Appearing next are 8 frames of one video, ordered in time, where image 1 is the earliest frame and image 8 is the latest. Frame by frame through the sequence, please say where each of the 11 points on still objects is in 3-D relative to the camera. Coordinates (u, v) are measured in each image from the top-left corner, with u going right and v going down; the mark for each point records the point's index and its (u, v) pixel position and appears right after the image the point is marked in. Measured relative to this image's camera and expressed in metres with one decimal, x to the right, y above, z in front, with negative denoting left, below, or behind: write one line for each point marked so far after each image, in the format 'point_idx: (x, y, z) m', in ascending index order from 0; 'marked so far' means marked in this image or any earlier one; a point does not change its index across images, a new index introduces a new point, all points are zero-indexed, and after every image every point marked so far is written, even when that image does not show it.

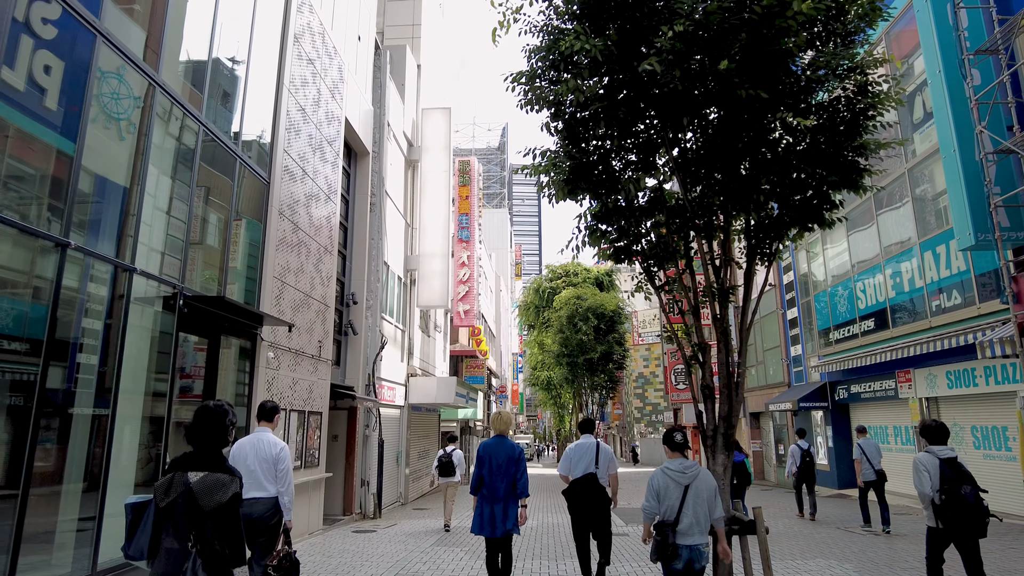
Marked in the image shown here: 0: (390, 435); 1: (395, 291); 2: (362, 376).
0: (-2.8, -3.3, +14.7) m
1: (-2.8, -0.1, +15.3) m
2: (-2.9, -1.7, +12.7) m
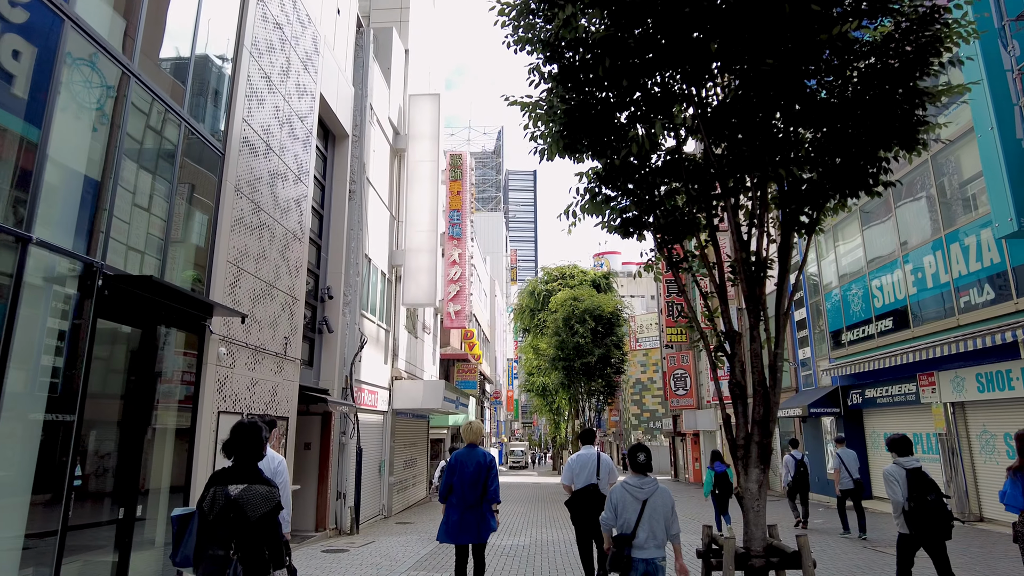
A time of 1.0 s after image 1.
0: (-3.0, -3.2, +13.6) m
1: (-2.9, 0.0, +14.2) m
2: (-3.1, -1.6, +11.6) m
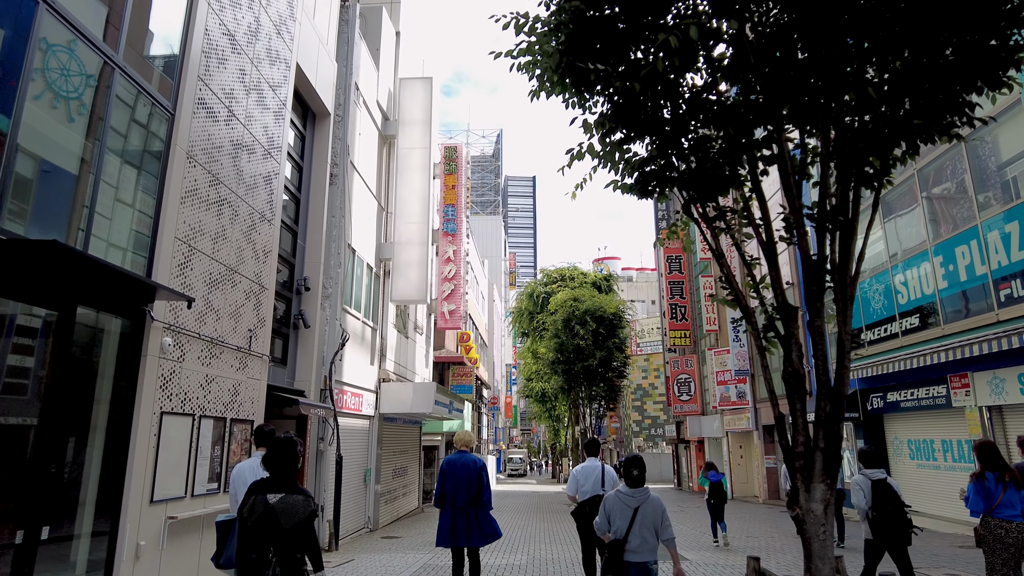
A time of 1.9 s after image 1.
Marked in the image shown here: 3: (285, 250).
0: (-3.0, -3.1, +12.5) m
1: (-3.0, +0.1, +13.2) m
2: (-3.2, -1.5, +10.5) m
3: (-3.6, +0.6, +10.3) m
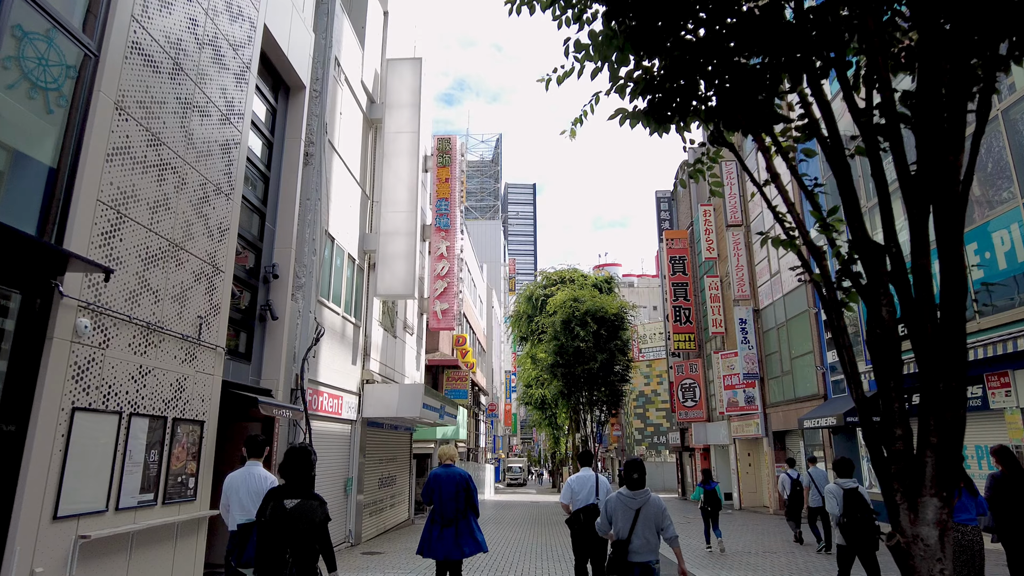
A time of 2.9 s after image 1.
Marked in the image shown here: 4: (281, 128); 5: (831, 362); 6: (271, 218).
0: (-3.1, -3.0, +11.4) m
1: (-3.1, +0.3, +12.1) m
2: (-3.3, -1.3, +9.4) m
3: (-3.7, +0.8, +9.2) m
4: (-3.7, +2.6, +10.4) m
5: (+8.5, -2.0, +17.4) m
6: (-3.7, +1.1, +9.9) m
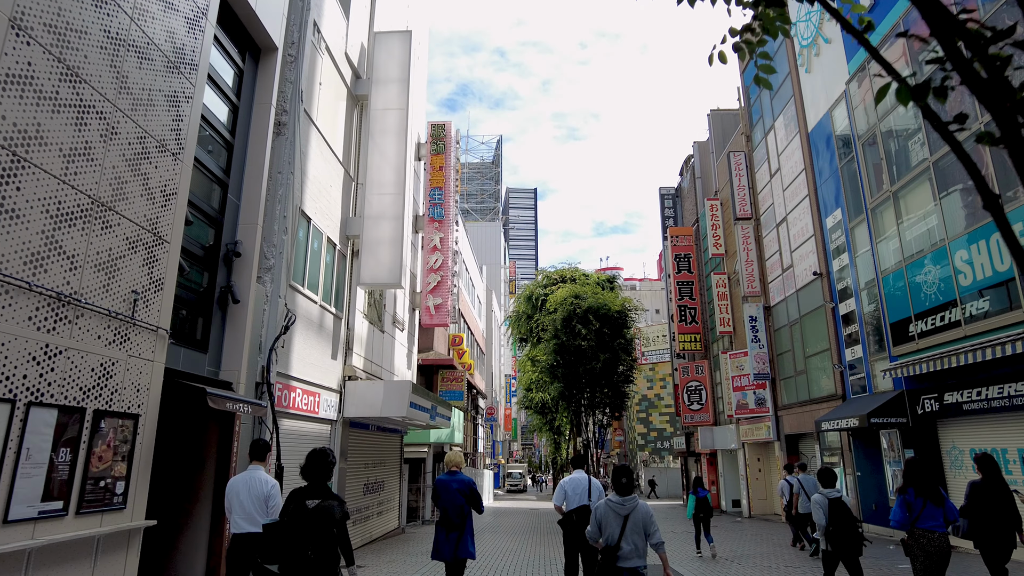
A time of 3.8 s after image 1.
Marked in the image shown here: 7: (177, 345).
0: (-3.2, -2.7, +10.3) m
1: (-3.2, +0.5, +11.0) m
2: (-3.4, -1.0, +8.3) m
3: (-3.8, +1.1, +8.2) m
4: (-3.8, +2.8, +9.4) m
5: (+8.4, -1.8, +16.3) m
6: (-3.7, +1.3, +8.8) m
7: (-3.8, -0.6, +7.3) m
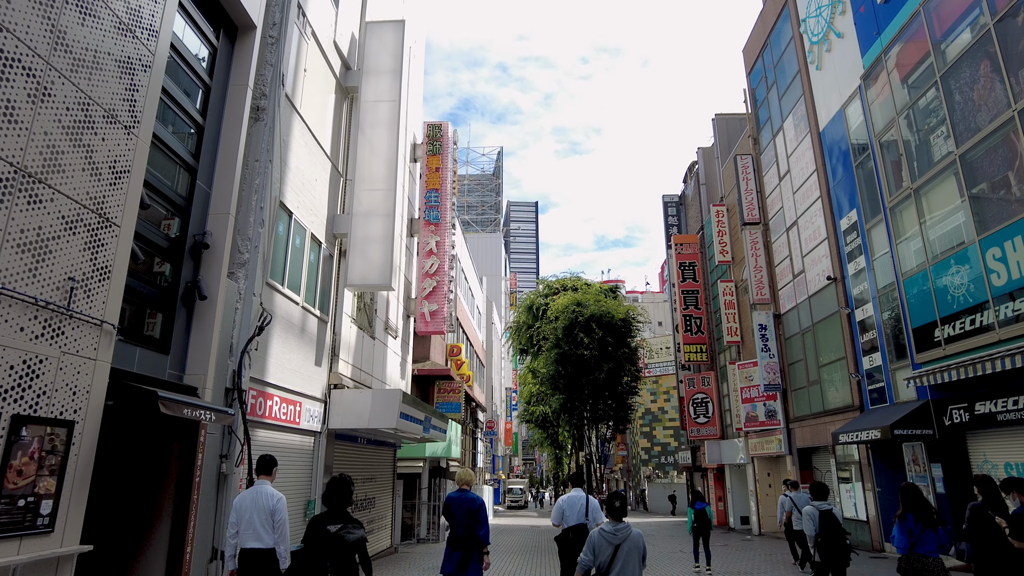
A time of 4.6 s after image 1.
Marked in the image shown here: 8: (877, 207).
0: (-3.3, -2.7, +9.4) m
1: (-3.2, +0.5, +10.3) m
2: (-3.4, -1.0, +7.5) m
3: (-3.8, +1.1, +7.4) m
4: (-3.8, +2.9, +8.6) m
5: (+8.4, -1.9, +15.4) m
6: (-3.8, +1.4, +8.0) m
7: (-3.8, -0.6, +6.5) m
8: (+8.3, +1.8, +14.8) m
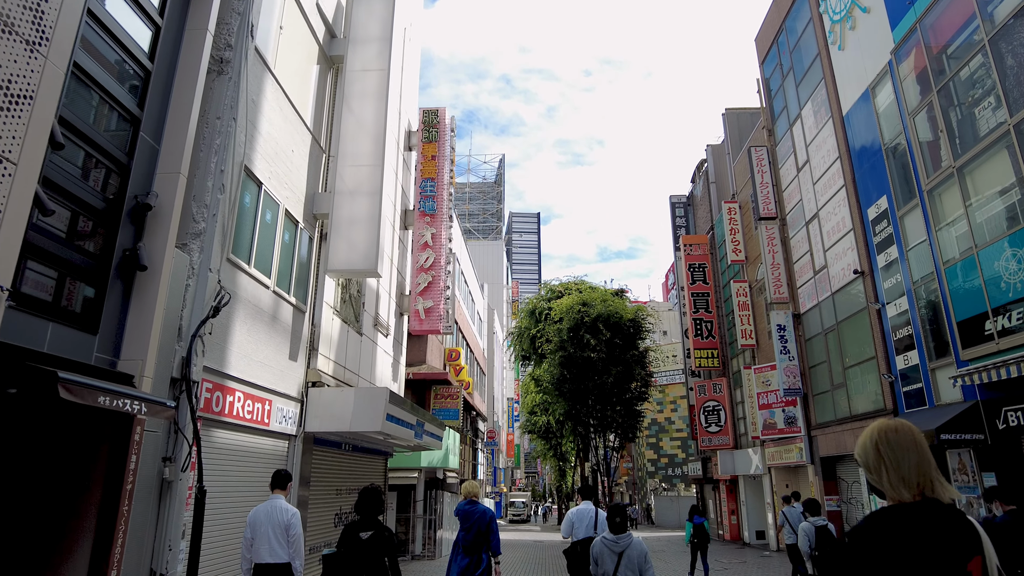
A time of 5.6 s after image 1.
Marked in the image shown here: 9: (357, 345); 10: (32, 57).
0: (-3.3, -2.5, +8.2) m
1: (-3.2, +0.8, +9.1) m
2: (-3.4, -0.7, +6.3) m
3: (-3.8, +1.4, +6.2) m
4: (-3.8, +3.1, +7.5) m
5: (+8.4, -1.7, +14.1) m
6: (-3.8, +1.7, +6.8) m
7: (-3.8, -0.3, +5.3) m
8: (+8.3, +2.0, +13.6) m
9: (-2.9, -1.1, +12.0) m
10: (-3.5, +1.7, +4.8) m
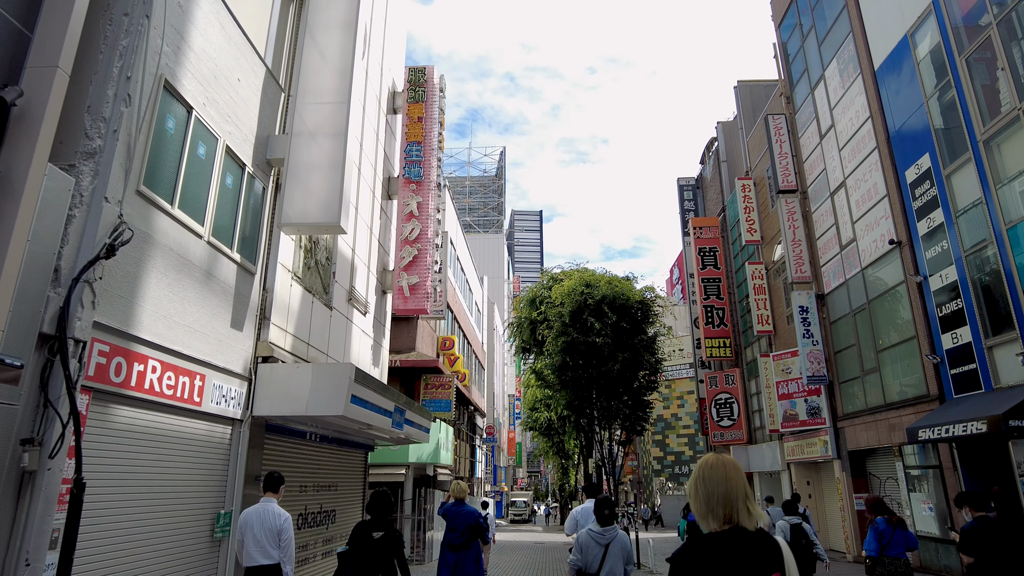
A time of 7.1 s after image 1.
0: (-3.4, -1.9, +6.6) m
1: (-3.4, +1.3, +7.4) m
2: (-3.5, -0.1, +4.6) m
3: (-4.0, +2.0, +4.6) m
4: (-4.0, +3.7, +5.9) m
5: (+8.3, -1.2, +12.5) m
6: (-3.9, +2.2, +5.2) m
7: (-3.9, +0.3, +3.7) m
8: (+8.2, +2.6, +12.0) m
9: (-3.0, -0.5, +10.4) m
10: (-3.7, +2.3, +3.2) m
